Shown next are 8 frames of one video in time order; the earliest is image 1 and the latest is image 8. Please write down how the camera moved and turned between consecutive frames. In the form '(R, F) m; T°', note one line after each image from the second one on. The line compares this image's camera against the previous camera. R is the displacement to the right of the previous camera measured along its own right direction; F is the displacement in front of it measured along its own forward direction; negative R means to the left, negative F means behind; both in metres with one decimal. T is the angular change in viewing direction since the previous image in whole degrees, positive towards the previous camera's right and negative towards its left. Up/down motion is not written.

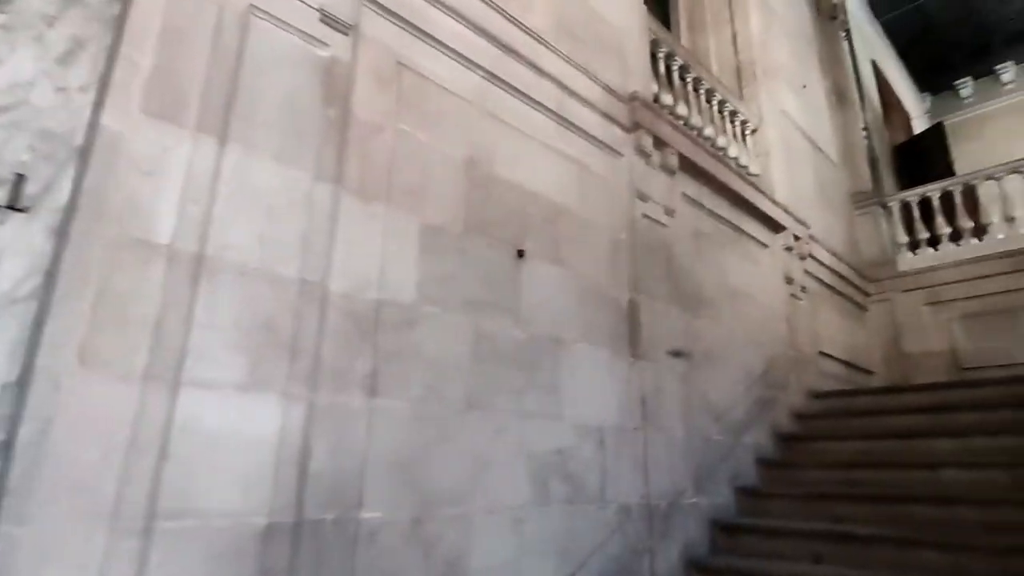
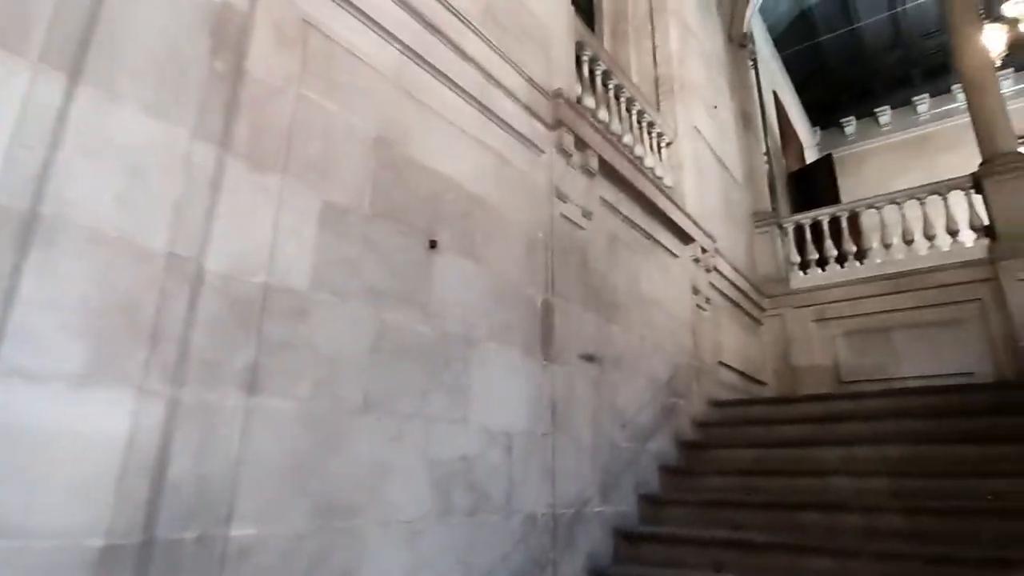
(0.0, +0.1) m; +9°
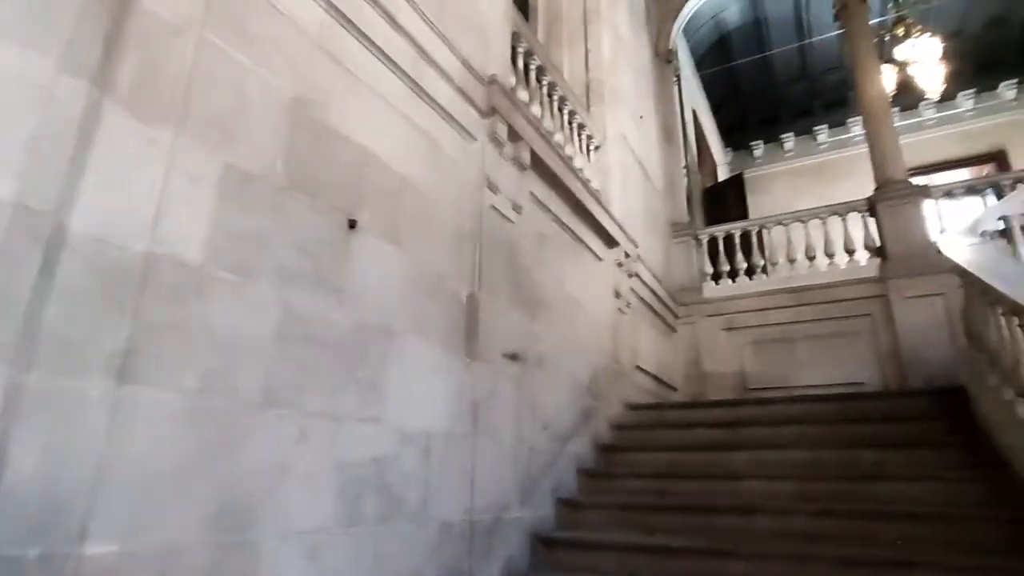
(0.0, +0.1) m; +8°
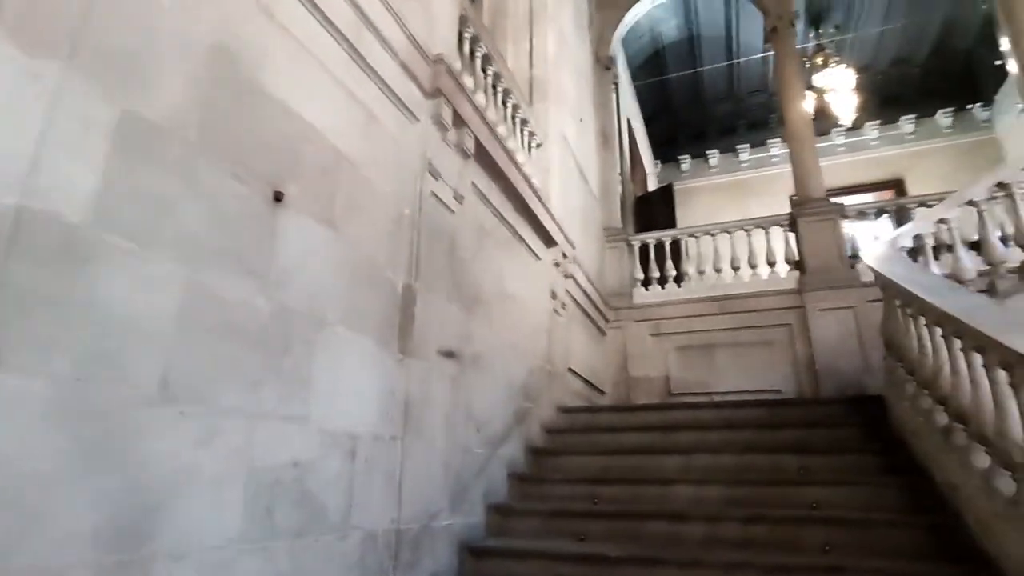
(-0.1, +0.2) m; +7°
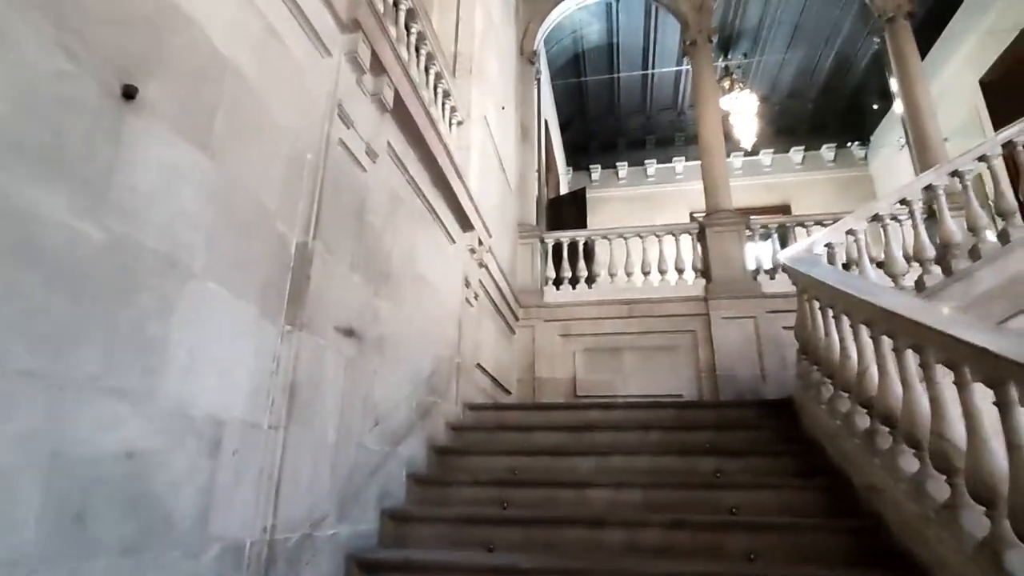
(-0.1, +0.3) m; +10°
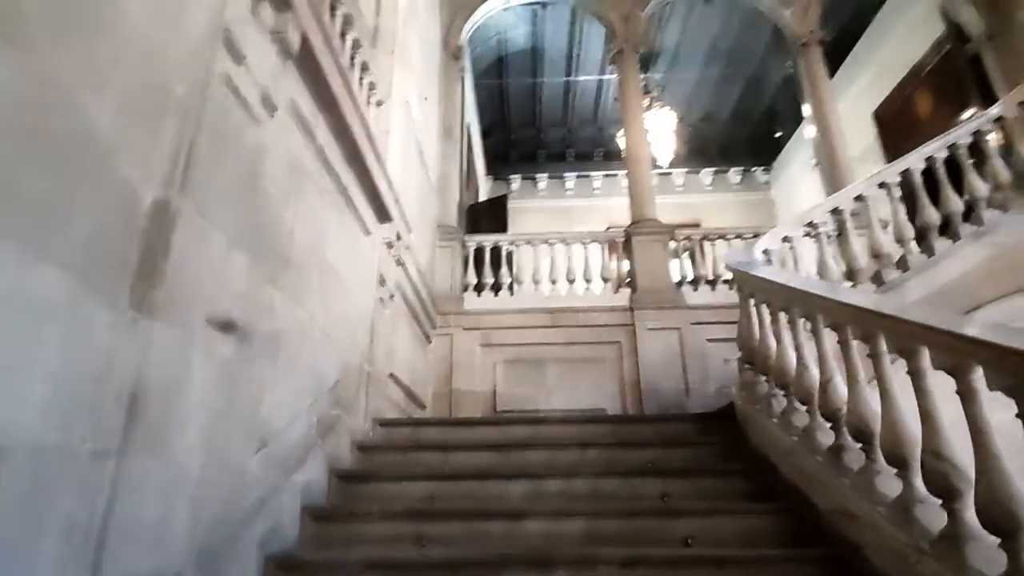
(-0.1, +0.4) m; +9°
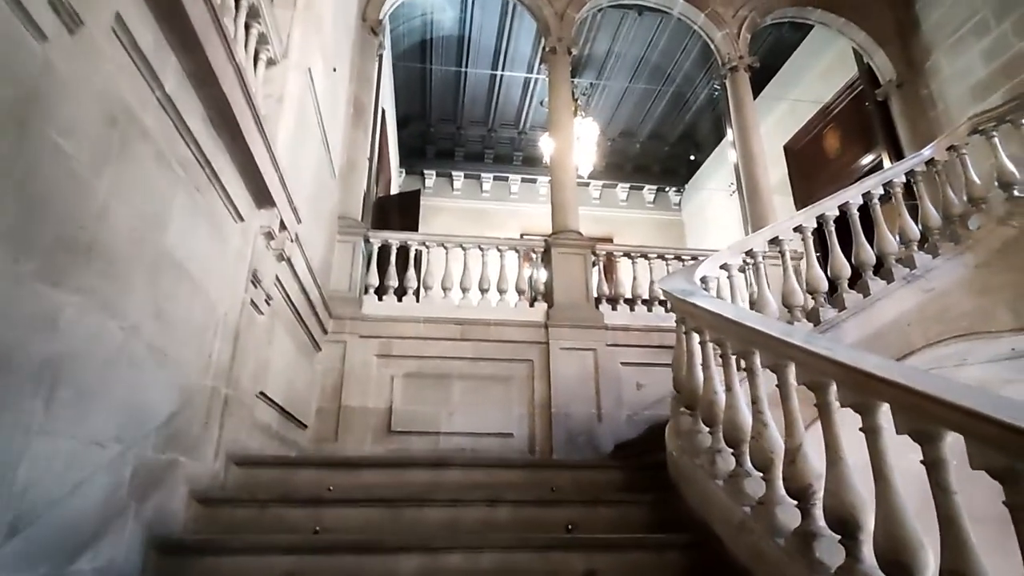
(0.0, +0.6) m; +9°
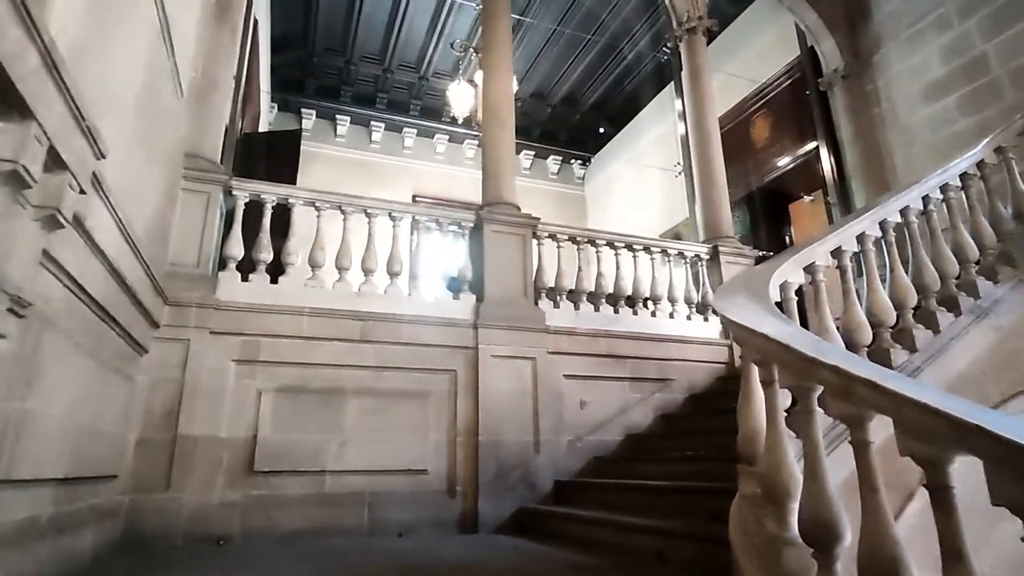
(-0.4, +1.3) m; +13°
